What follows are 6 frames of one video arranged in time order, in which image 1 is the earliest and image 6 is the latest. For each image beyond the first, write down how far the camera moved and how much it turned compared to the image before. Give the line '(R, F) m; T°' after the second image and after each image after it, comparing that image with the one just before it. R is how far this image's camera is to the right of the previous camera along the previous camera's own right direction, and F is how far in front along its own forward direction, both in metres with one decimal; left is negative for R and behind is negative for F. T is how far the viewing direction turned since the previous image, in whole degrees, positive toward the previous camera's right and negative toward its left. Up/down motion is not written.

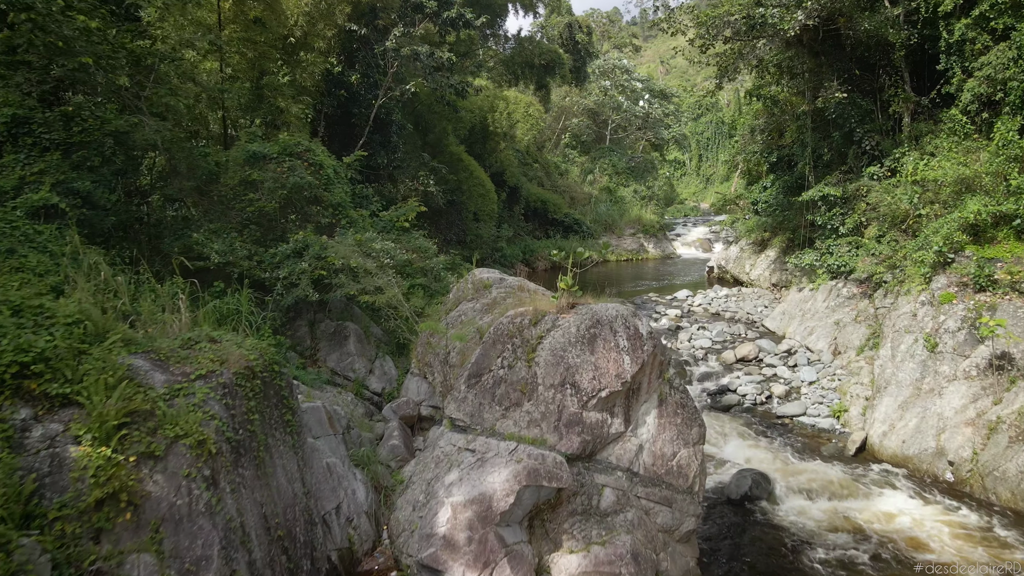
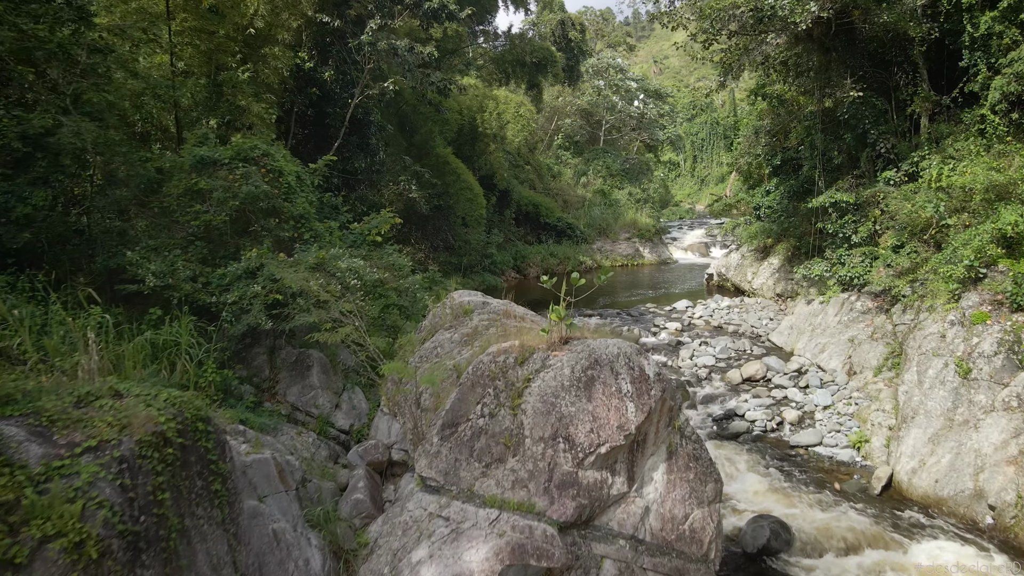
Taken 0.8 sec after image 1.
(+0.1, +0.8) m; +1°
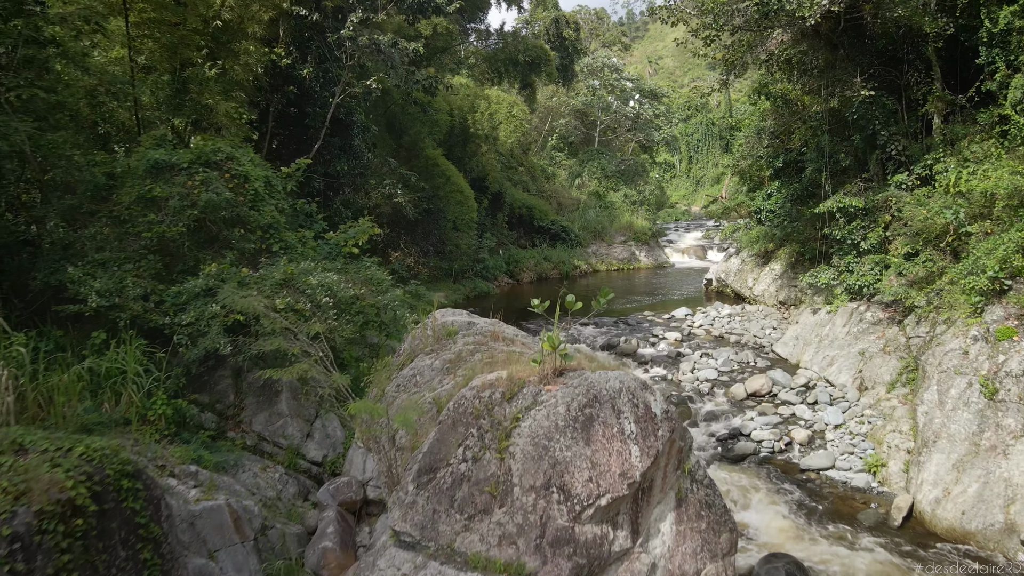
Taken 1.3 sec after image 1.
(0.0, +0.5) m; 0°
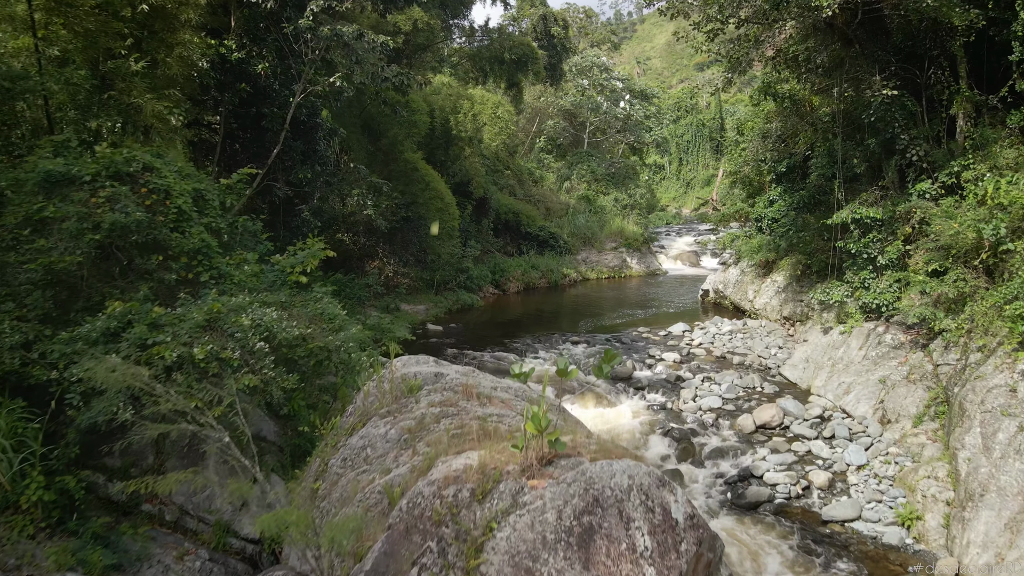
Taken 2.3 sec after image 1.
(+0.1, +0.9) m; +1°
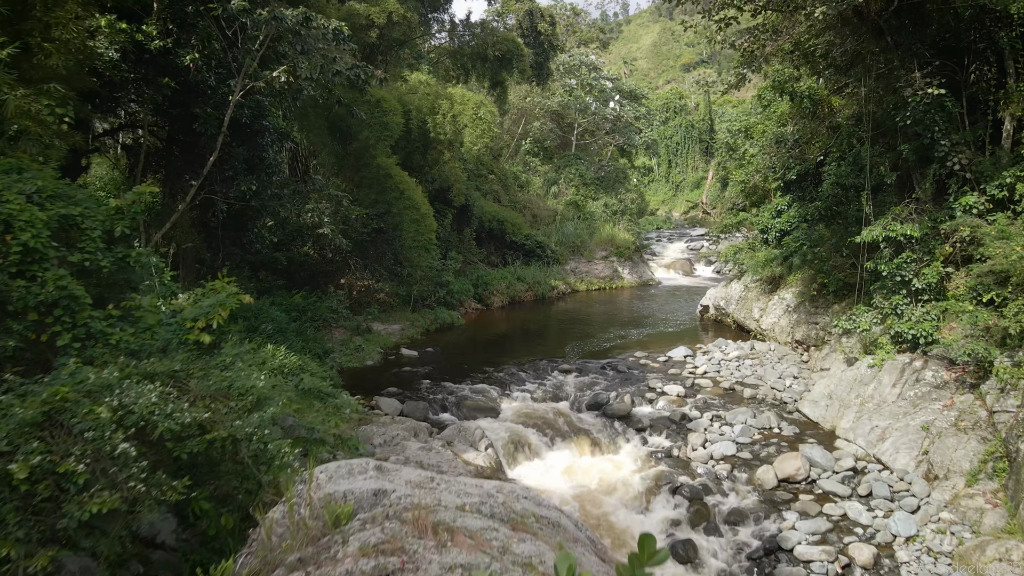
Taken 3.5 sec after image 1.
(0.0, +1.2) m; +1°
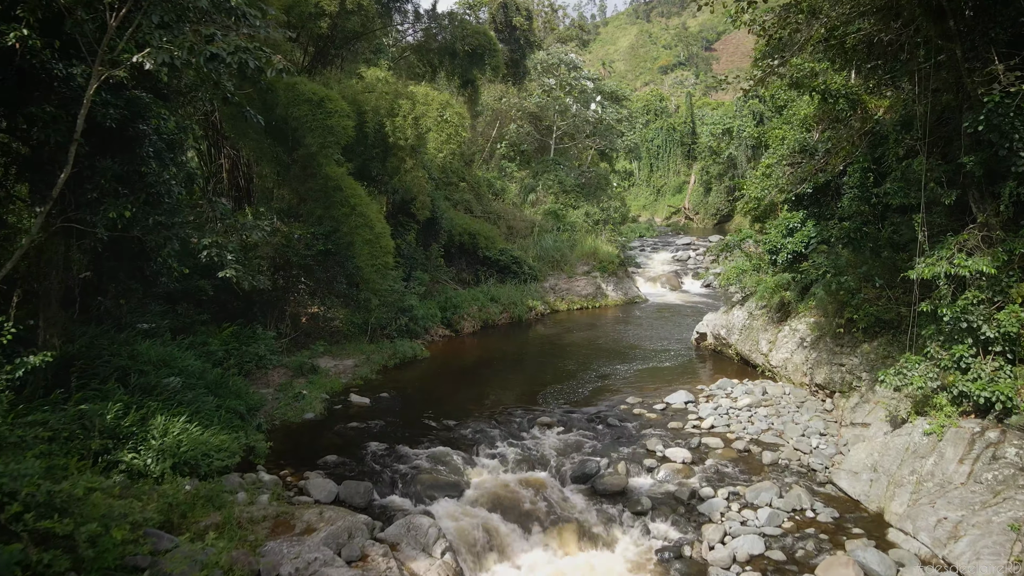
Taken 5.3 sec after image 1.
(+0.1, +1.6) m; +2°
